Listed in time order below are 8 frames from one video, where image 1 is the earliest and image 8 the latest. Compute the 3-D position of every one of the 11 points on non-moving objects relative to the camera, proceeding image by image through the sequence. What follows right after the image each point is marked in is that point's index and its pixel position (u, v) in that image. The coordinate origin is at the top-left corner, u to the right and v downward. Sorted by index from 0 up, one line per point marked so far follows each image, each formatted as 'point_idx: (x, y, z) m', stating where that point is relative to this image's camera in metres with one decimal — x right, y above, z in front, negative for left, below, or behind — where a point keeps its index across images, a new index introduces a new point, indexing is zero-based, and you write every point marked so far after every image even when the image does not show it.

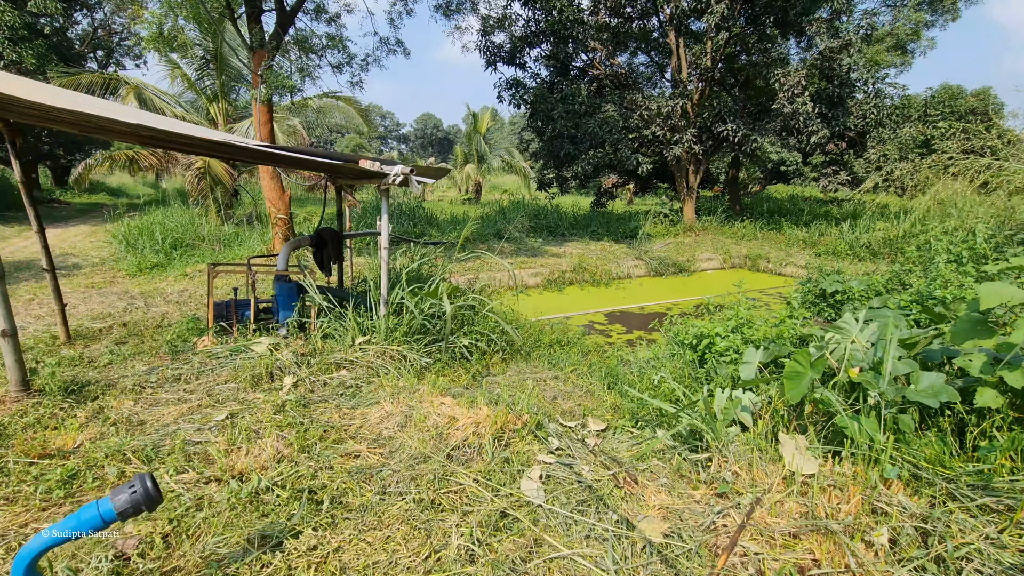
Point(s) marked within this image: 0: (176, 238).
0: (-4.3, +0.6, +6.2) m
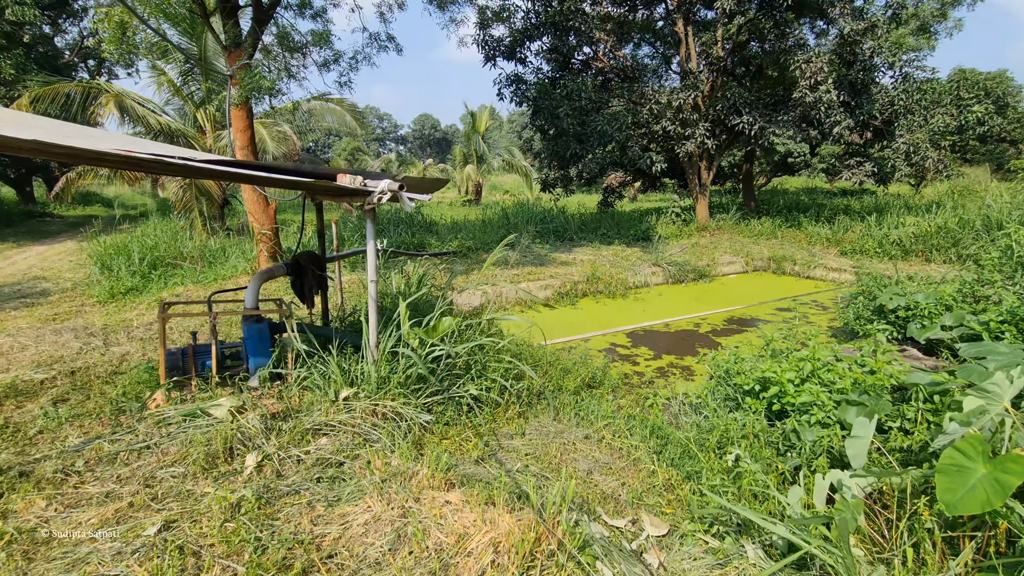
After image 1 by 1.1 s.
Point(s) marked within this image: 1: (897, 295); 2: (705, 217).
0: (-4.2, +0.4, +5.8) m
1: (+2.8, 0.0, +3.5) m
2: (+3.7, +1.3, +9.3) m
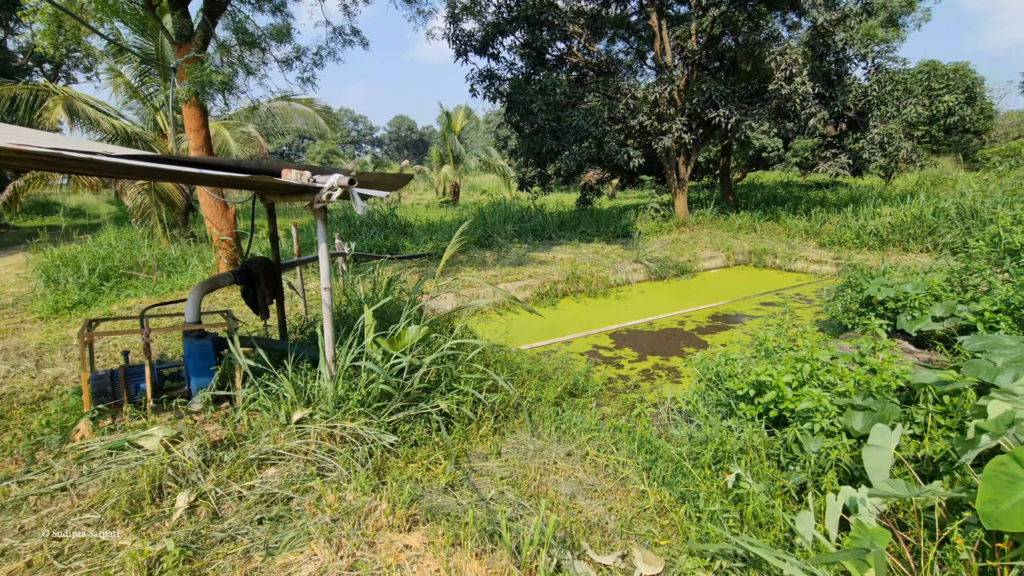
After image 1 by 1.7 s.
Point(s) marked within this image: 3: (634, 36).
0: (-4.4, +0.2, +5.4) m
1: (+2.6, 0.0, +3.4) m
2: (+3.2, +1.4, +9.2) m
3: (+2.3, +4.7, +9.2) m
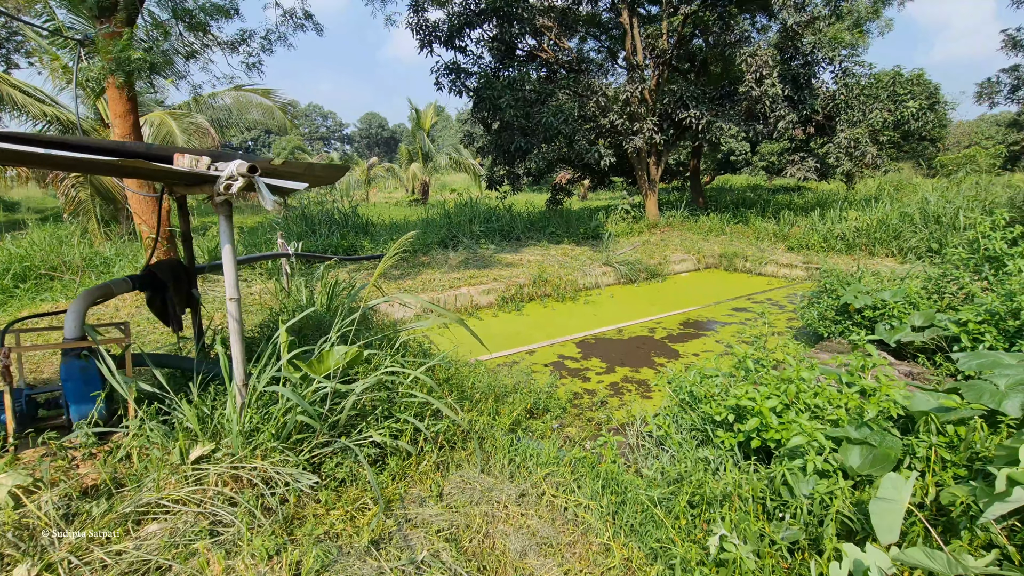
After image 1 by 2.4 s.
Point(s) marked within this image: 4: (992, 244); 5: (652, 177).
0: (-4.8, +0.2, +4.8) m
1: (+2.3, 0.0, +3.3) m
2: (+2.6, +1.4, +9.1) m
3: (+1.7, +4.7, +9.0) m
4: (+2.9, +0.3, +3.0) m
5: (+2.6, +2.0, +9.0) m
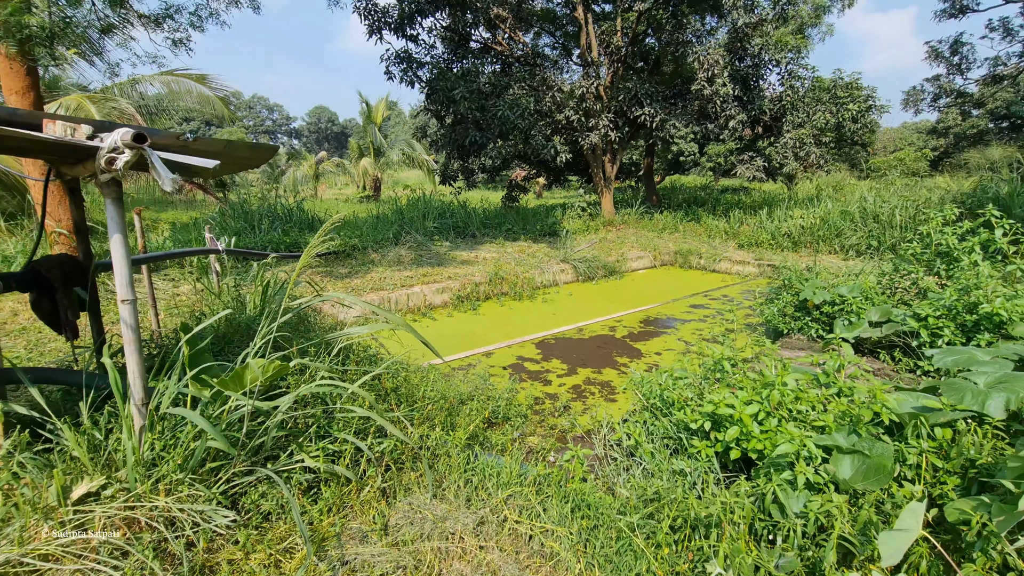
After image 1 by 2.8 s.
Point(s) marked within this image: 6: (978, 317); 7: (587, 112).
0: (-5.2, +0.2, +4.2) m
1: (+2.0, 0.0, +3.3) m
2: (+1.8, +1.4, +9.1) m
3: (+0.9, +4.7, +8.9) m
4: (+2.7, +0.3, +3.0) m
5: (+1.8, +2.1, +9.0) m
6: (+2.3, -0.1, +2.4) m
7: (+1.2, +2.9, +8.1) m
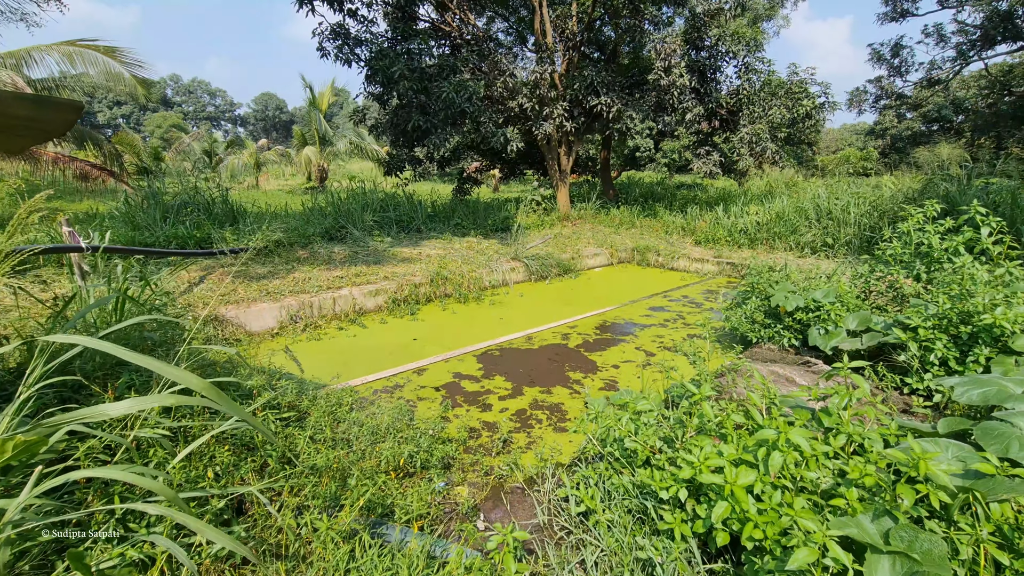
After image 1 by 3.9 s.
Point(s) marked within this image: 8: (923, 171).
0: (-5.6, +0.1, +3.2) m
1: (+1.7, 0.0, +2.9) m
2: (+1.0, +1.5, +8.7) m
3: (0.0, +4.7, +8.4) m
4: (+2.3, +0.3, +2.7) m
5: (+0.9, +2.1, +8.6) m
6: (+2.0, -0.2, +2.1) m
7: (+0.4, +2.9, +7.7) m
8: (+6.0, +1.7, +7.2) m
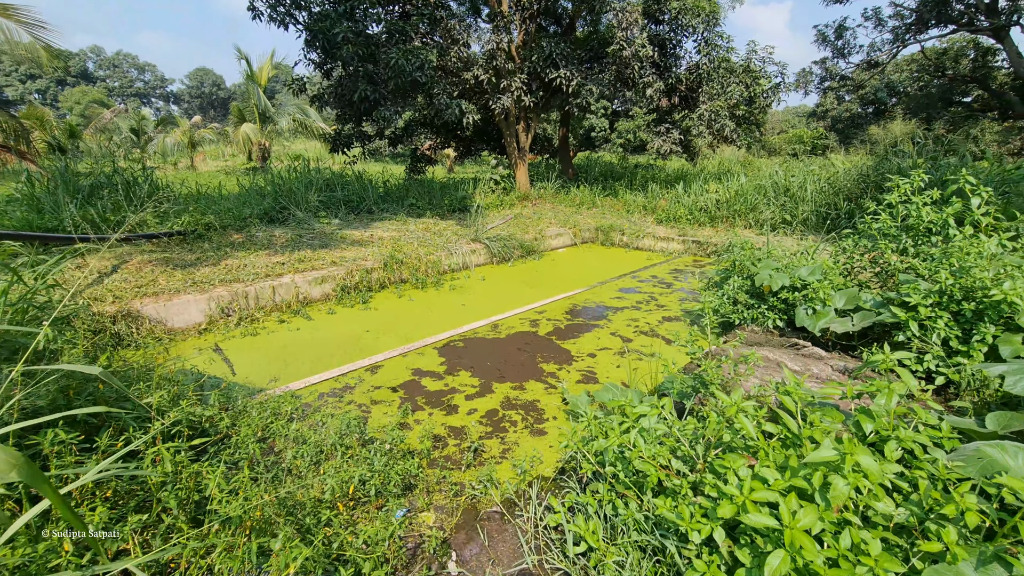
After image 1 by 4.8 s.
0: (-5.8, +0.1, +2.4) m
1: (+1.5, +0.1, +2.7) m
2: (+0.2, +1.8, +8.4) m
3: (-0.7, +5.0, +7.9) m
4: (+2.1, +0.4, +2.6) m
5: (+0.2, +2.4, +8.2) m
6: (+1.9, -0.1, +2.0) m
7: (-0.2, +3.2, +7.3) m
8: (+5.4, +2.1, +7.3) m
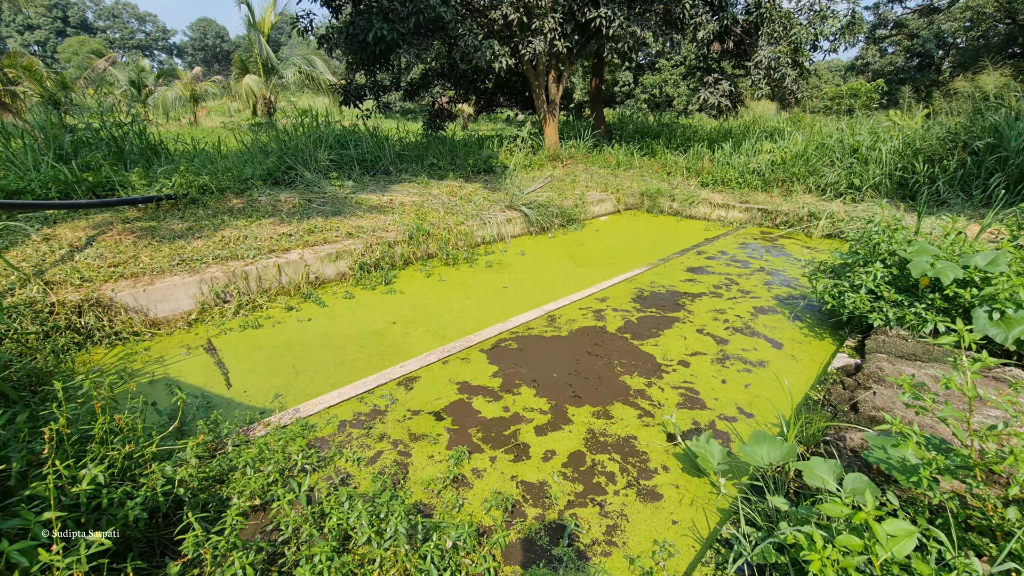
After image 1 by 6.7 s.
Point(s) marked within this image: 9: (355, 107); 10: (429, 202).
0: (-5.5, +0.2, +1.9) m
1: (+1.8, +0.1, +2.1) m
2: (+0.7, +2.2, +7.6) m
3: (-0.3, +5.4, +6.9) m
4: (+2.4, +0.4, +1.9) m
5: (+0.6, +2.9, +7.4) m
6: (+2.2, -0.1, +1.3) m
7: (+0.2, +3.6, +6.4) m
8: (+5.8, +2.4, +6.4) m
9: (-2.1, +2.5, +6.8) m
10: (-0.7, +0.8, +4.4) m
